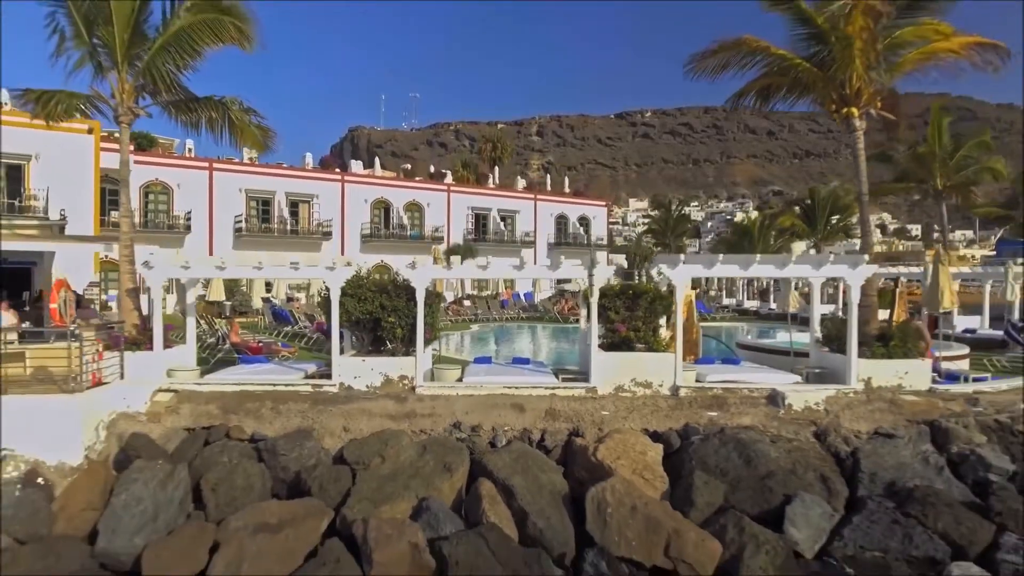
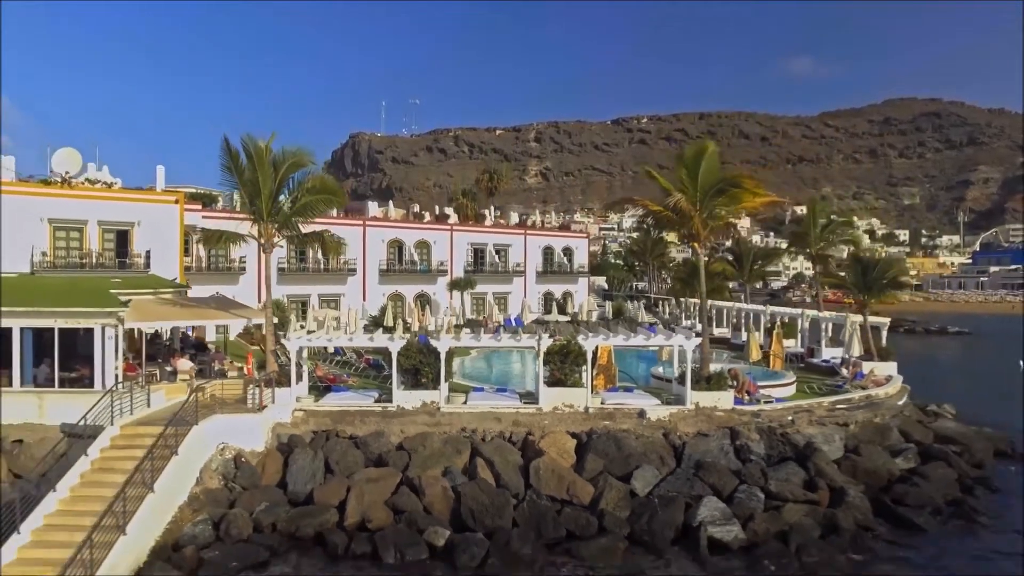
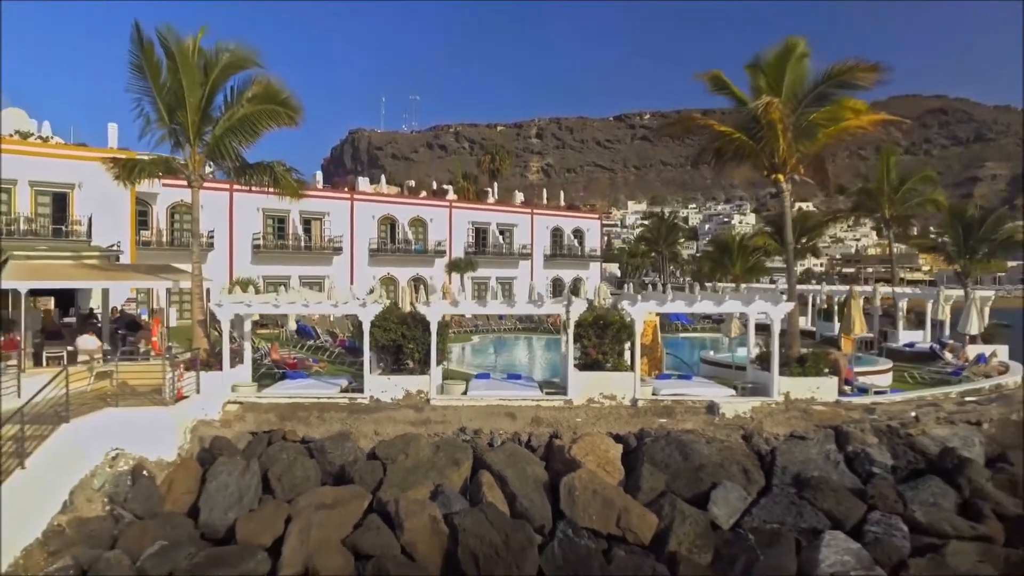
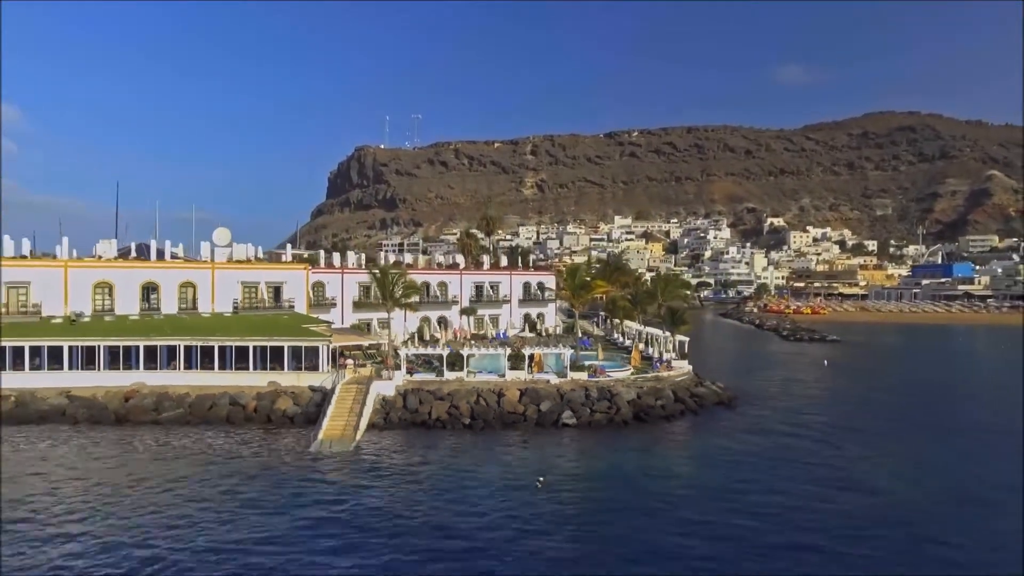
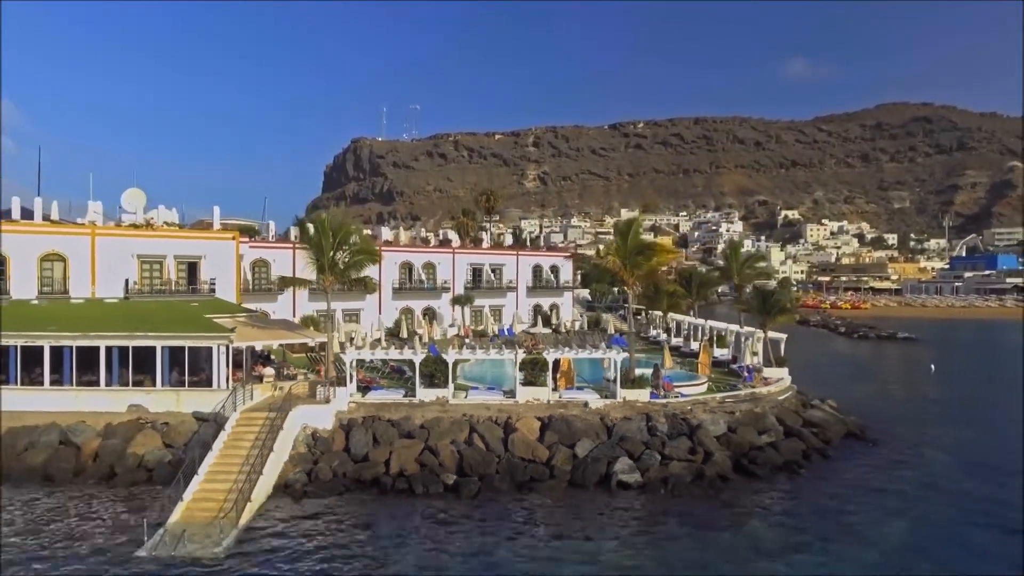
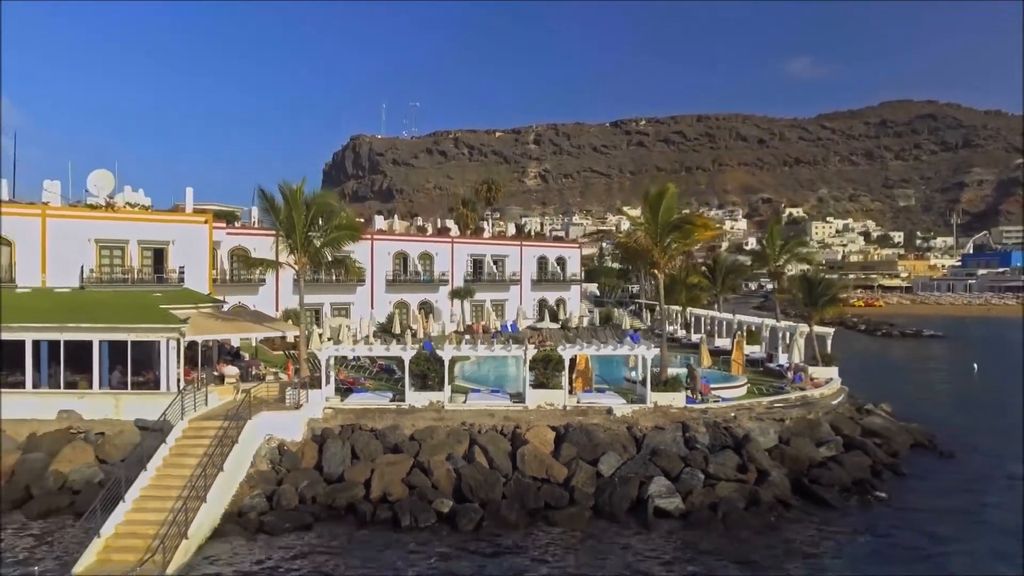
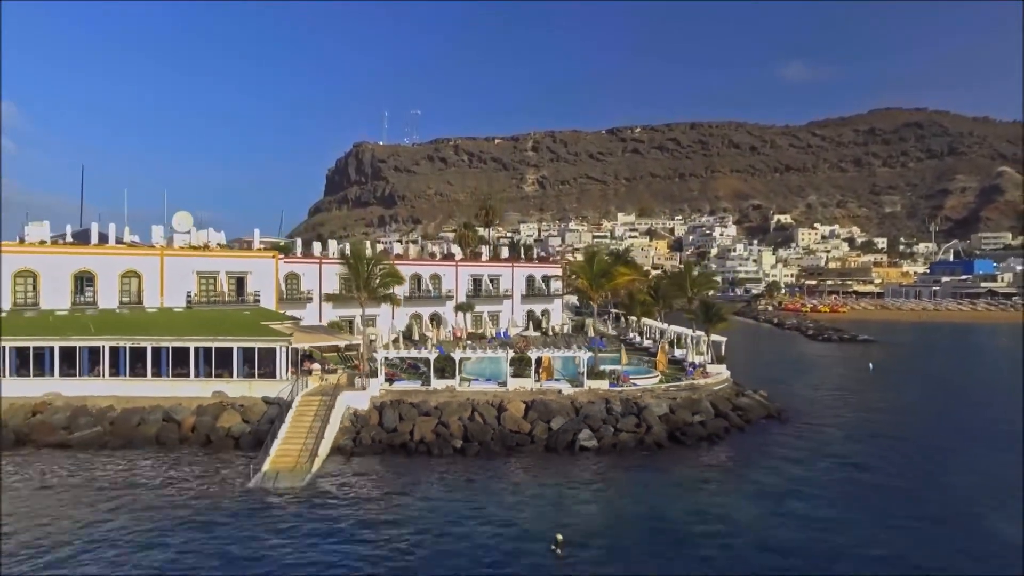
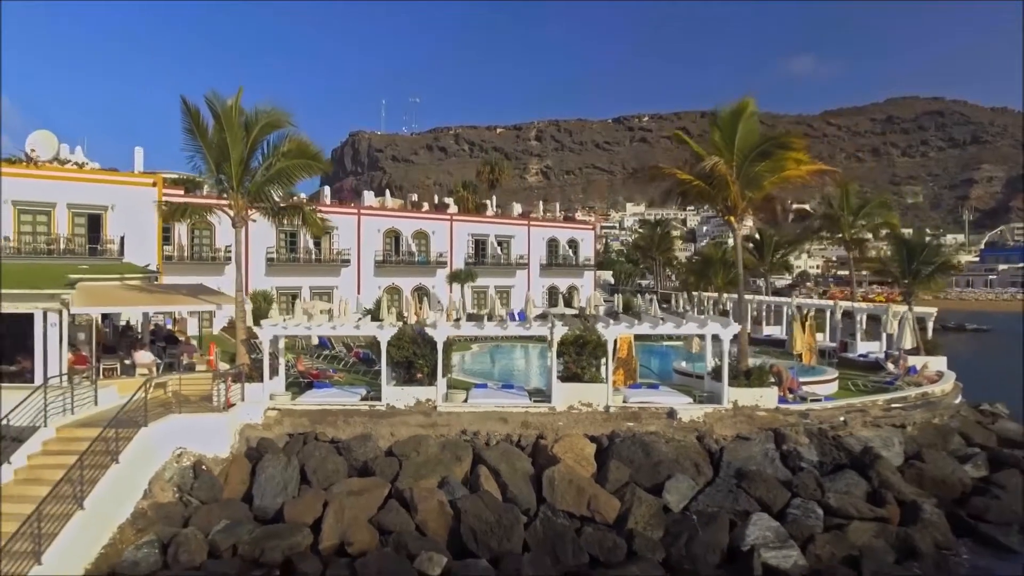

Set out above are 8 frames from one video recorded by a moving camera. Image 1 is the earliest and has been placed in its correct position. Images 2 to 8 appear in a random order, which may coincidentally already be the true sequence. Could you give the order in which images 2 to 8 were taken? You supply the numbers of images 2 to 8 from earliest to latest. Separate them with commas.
3, 8, 2, 6, 5, 7, 4
